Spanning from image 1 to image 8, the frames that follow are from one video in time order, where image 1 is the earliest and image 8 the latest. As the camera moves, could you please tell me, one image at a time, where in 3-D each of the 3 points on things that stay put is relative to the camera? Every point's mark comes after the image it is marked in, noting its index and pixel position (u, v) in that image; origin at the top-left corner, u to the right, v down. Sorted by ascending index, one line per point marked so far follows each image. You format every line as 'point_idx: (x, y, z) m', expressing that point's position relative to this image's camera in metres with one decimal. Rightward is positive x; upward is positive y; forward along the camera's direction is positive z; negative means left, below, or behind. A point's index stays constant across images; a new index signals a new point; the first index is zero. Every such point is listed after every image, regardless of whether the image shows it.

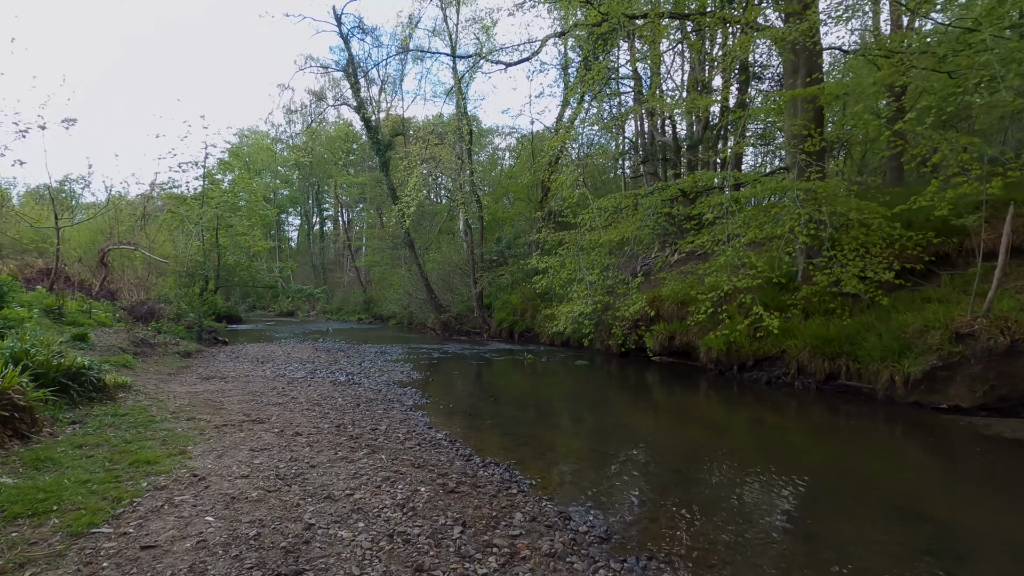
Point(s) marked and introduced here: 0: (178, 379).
0: (-6.3, -1.7, +9.9) m
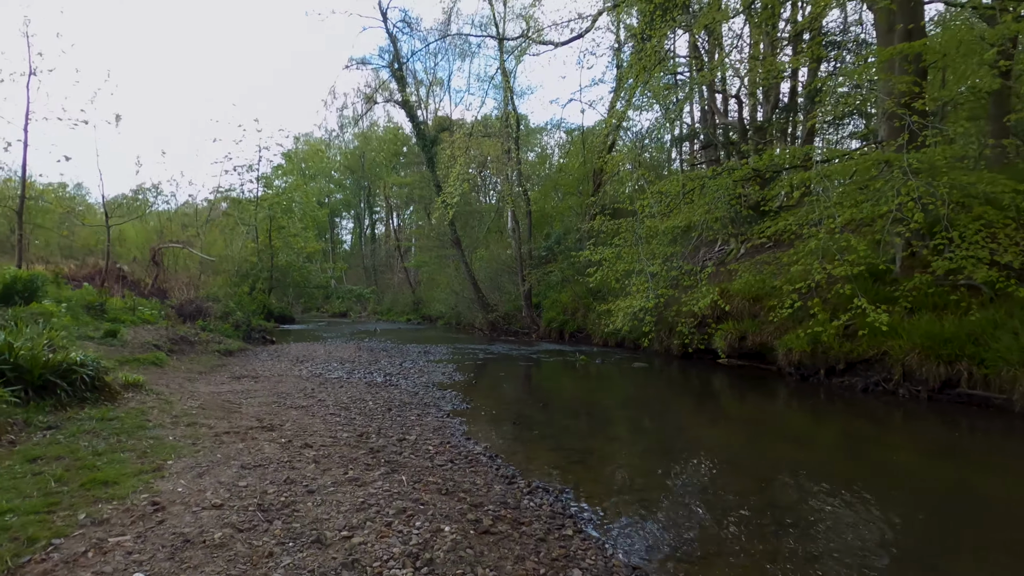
0: (-5.4, -1.6, +9.3) m
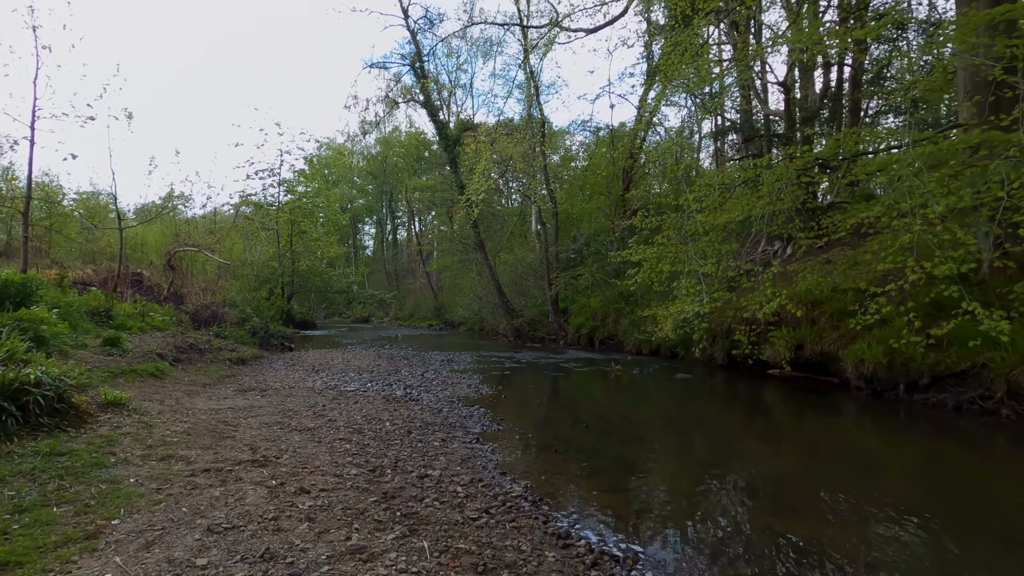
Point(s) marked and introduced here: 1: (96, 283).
0: (-4.8, -1.7, +8.5) m
1: (-12.7, +0.1, +16.3) m
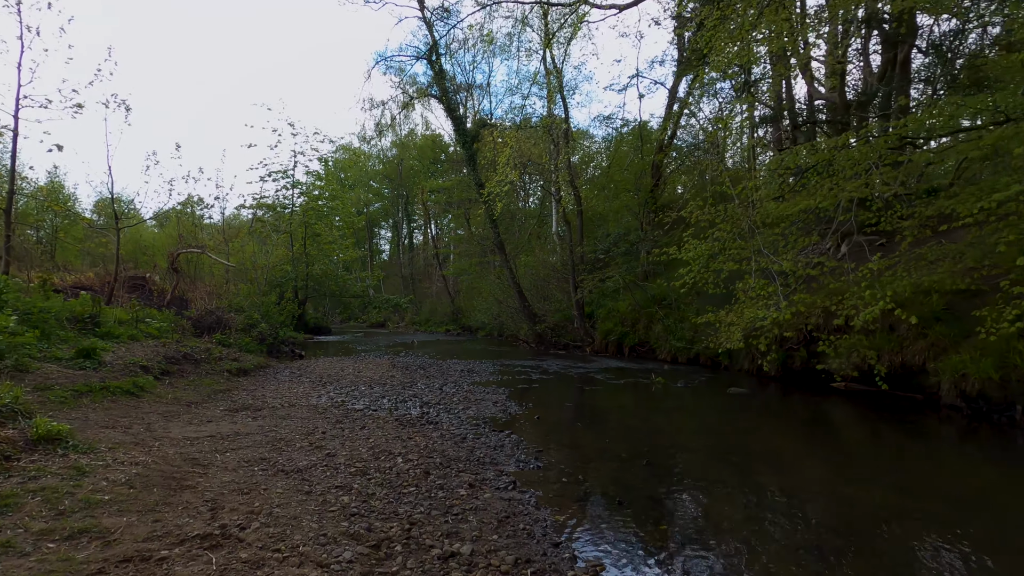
0: (-4.3, -1.7, +7.2) m
1: (-12.0, 0.0, +15.3) m
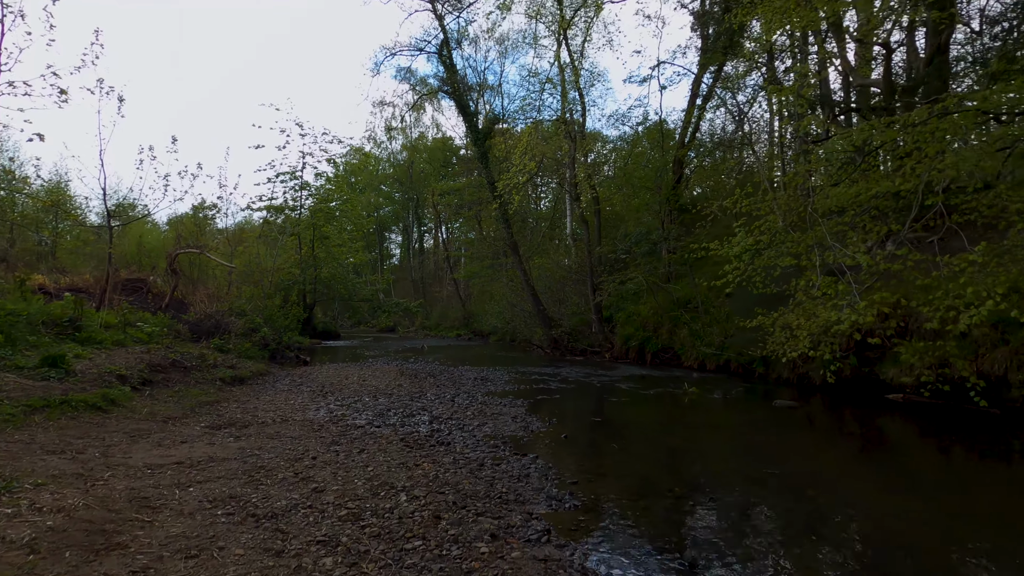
0: (-4.1, -1.7, +6.2) m
1: (-11.5, -0.1, +14.5) m
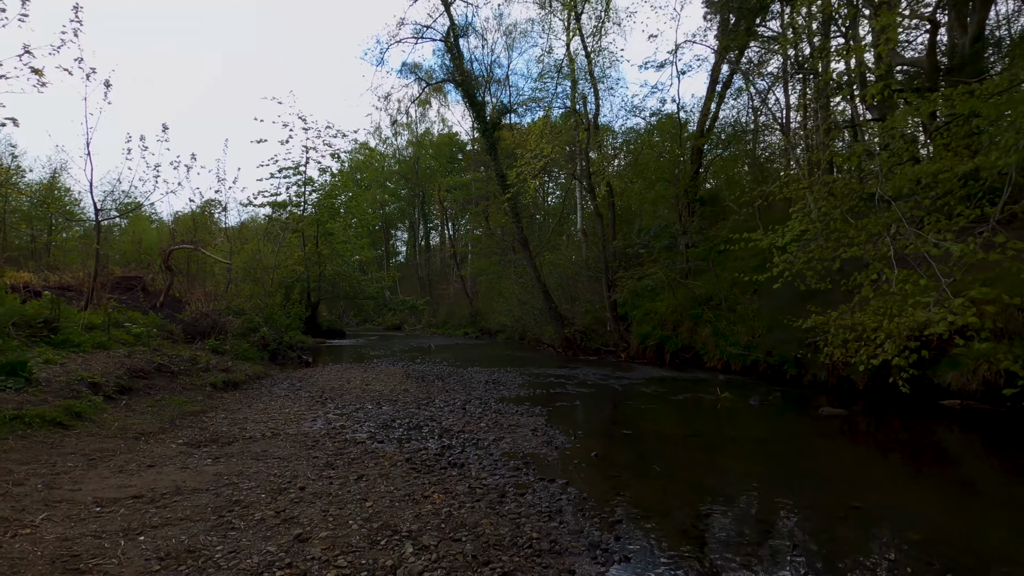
0: (-3.8, -1.6, +5.3) m
1: (-11.2, 0.0, +13.7) m
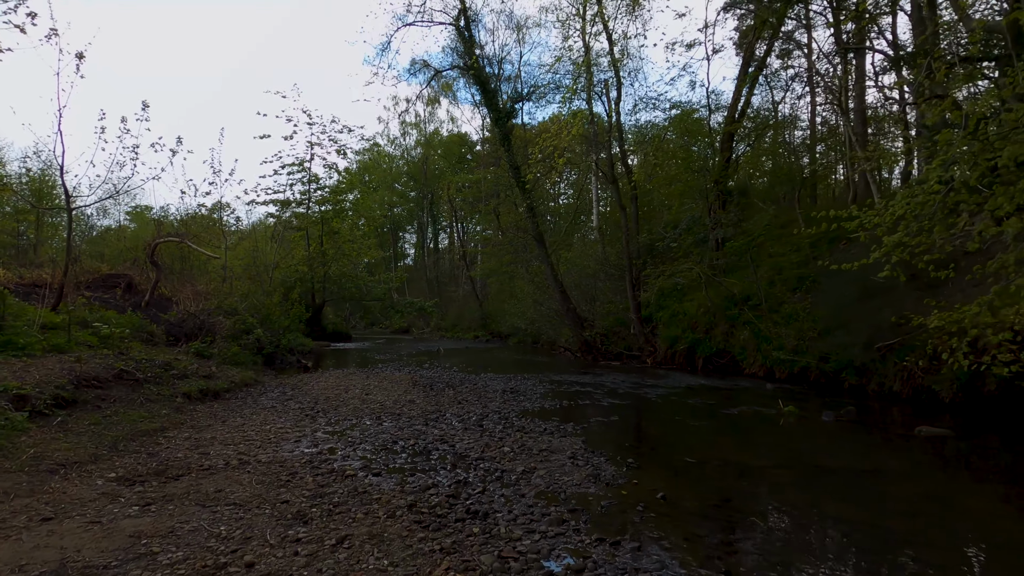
0: (-3.5, -1.5, +3.9) m
1: (-10.8, +0.1, +12.4) m
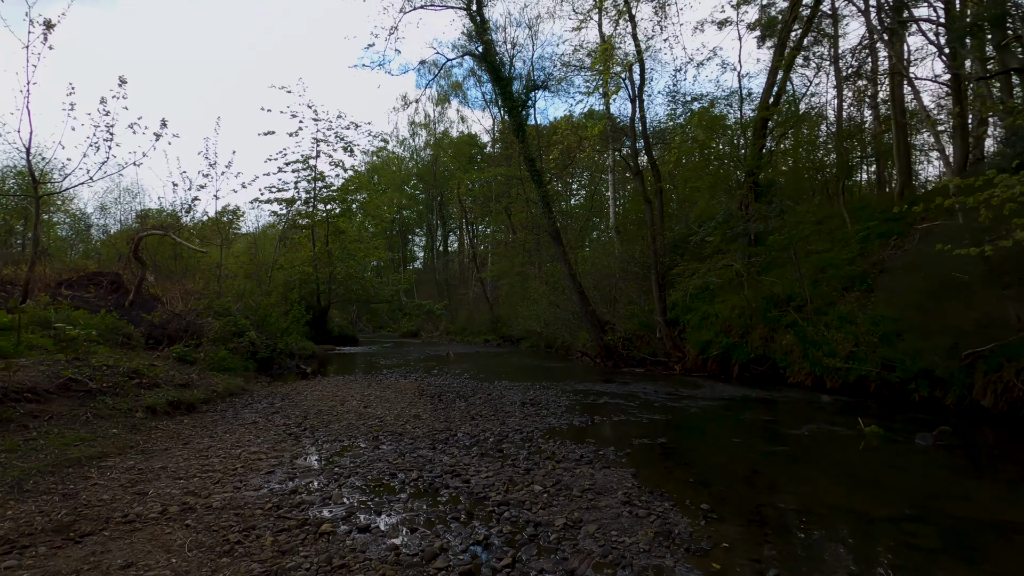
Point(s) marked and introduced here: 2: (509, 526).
0: (-3.3, -1.4, +2.6) m
1: (-10.4, +0.1, +11.2) m
2: (0.0, -1.6, +3.7) m
